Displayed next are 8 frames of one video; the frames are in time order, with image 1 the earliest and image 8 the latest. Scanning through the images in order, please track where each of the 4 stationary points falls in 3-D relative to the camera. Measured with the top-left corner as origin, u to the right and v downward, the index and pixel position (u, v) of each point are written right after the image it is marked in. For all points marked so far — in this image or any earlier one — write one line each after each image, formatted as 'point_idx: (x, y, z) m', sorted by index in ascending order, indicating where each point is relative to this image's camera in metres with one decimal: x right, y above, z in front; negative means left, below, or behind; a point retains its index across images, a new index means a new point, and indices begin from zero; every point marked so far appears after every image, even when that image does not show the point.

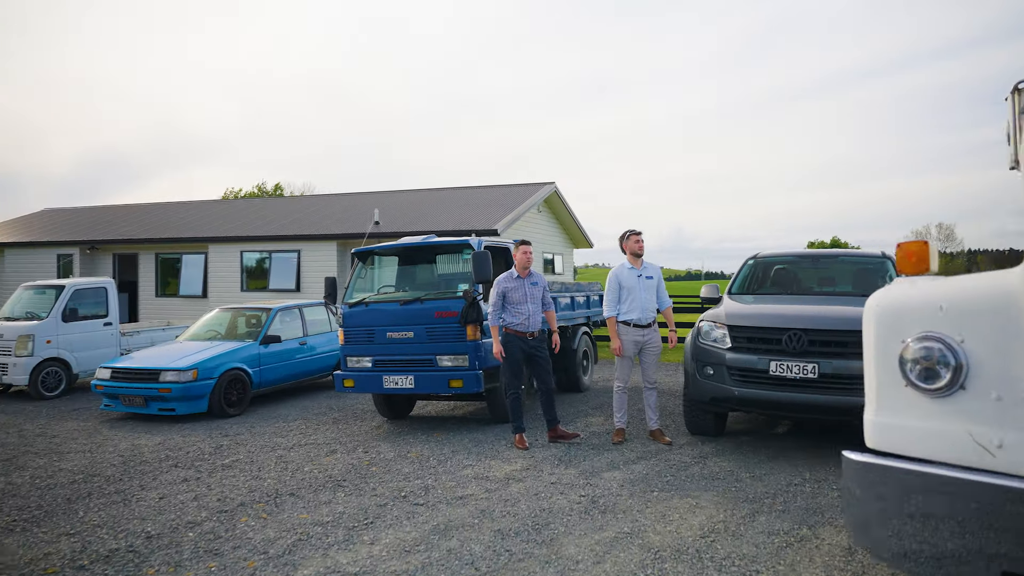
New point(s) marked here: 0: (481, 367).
0: (-0.3, -0.9, +7.5) m
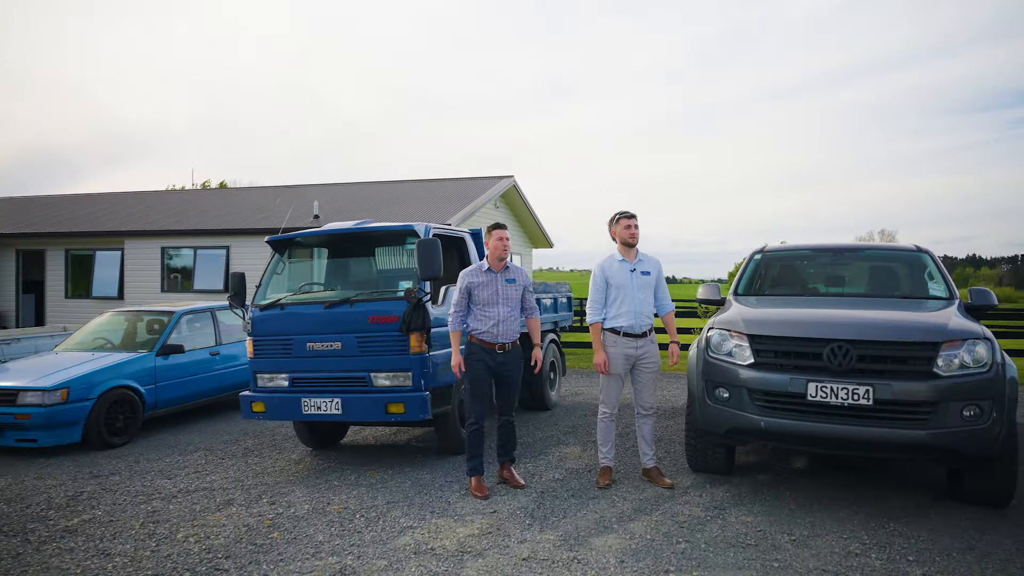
0: (-0.7, -0.9, +5.9) m
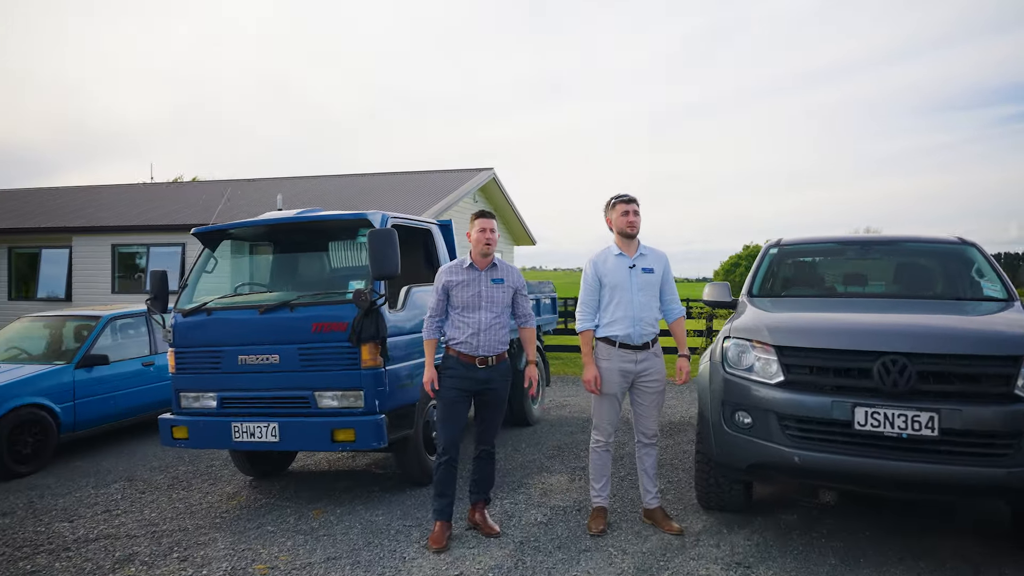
0: (-0.9, -0.9, +4.8) m
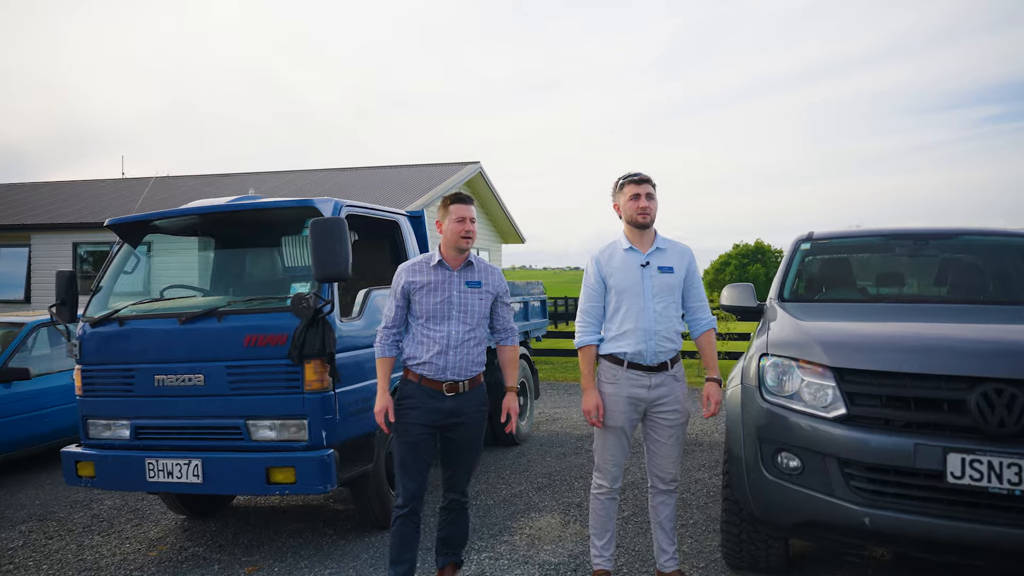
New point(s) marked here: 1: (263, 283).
0: (-1.0, -0.9, +3.9) m
1: (-1.6, 0.0, +4.3) m
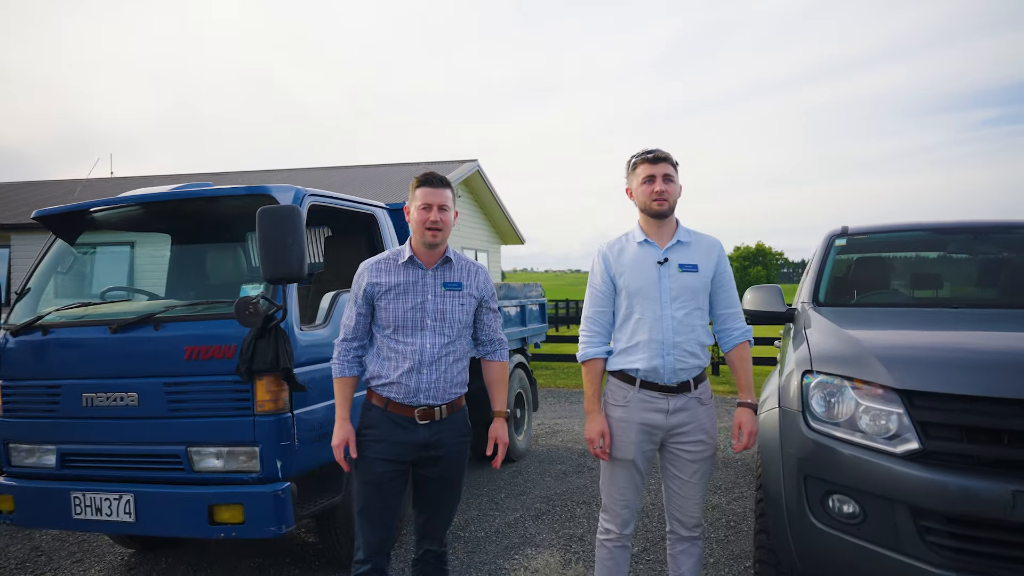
0: (-1.1, -0.9, +3.3) m
1: (-1.6, 0.0, +3.7) m
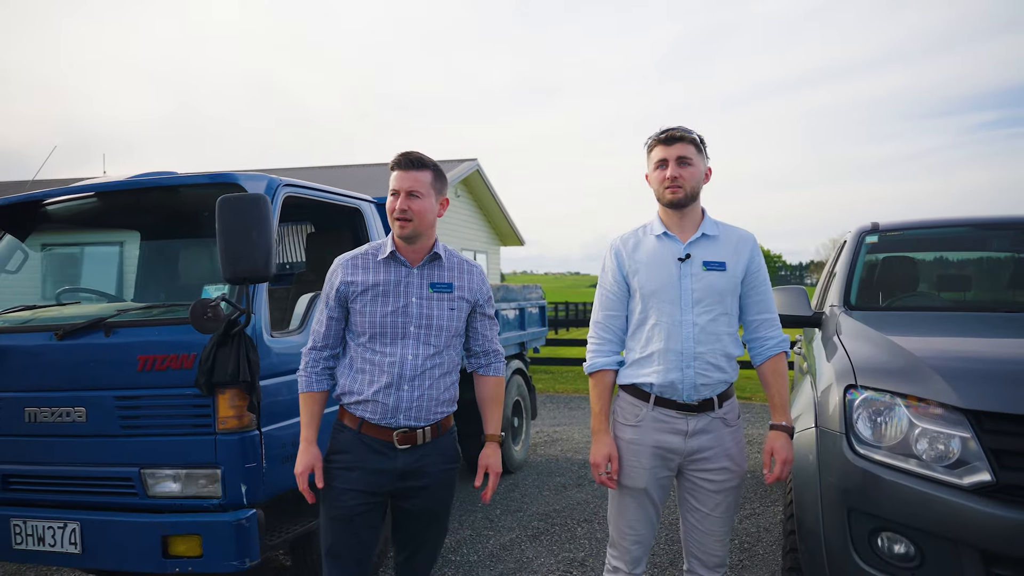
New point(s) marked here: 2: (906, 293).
0: (-1.1, -0.9, +2.9) m
1: (-1.6, 0.0, +3.4) m
2: (+2.2, 0.0, +3.9) m
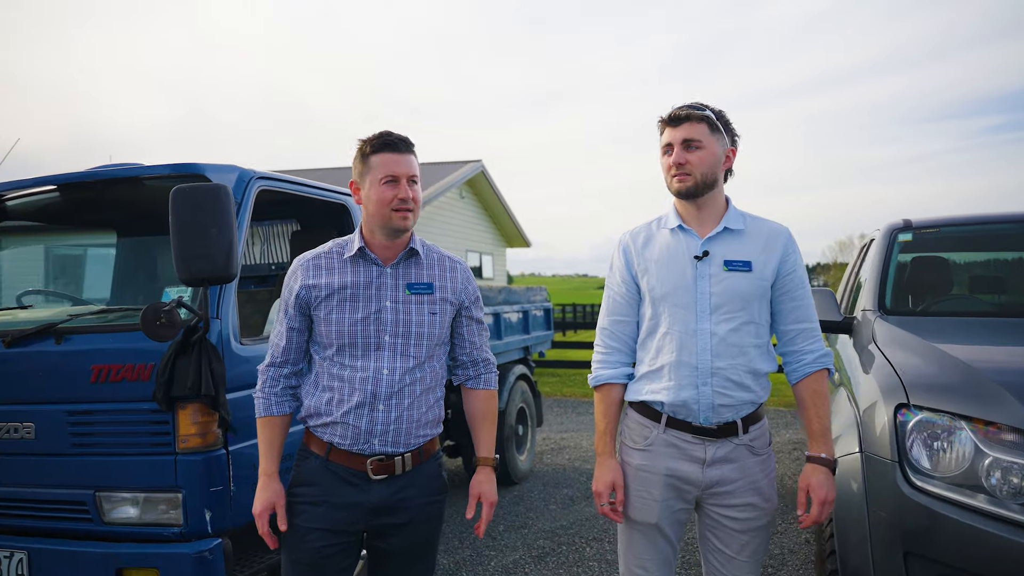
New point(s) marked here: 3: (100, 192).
0: (-1.1, -0.9, +2.6) m
1: (-1.6, 0.0, +3.1) m
2: (+2.2, 0.0, +3.5) m
3: (-1.9, +0.4, +3.2) m
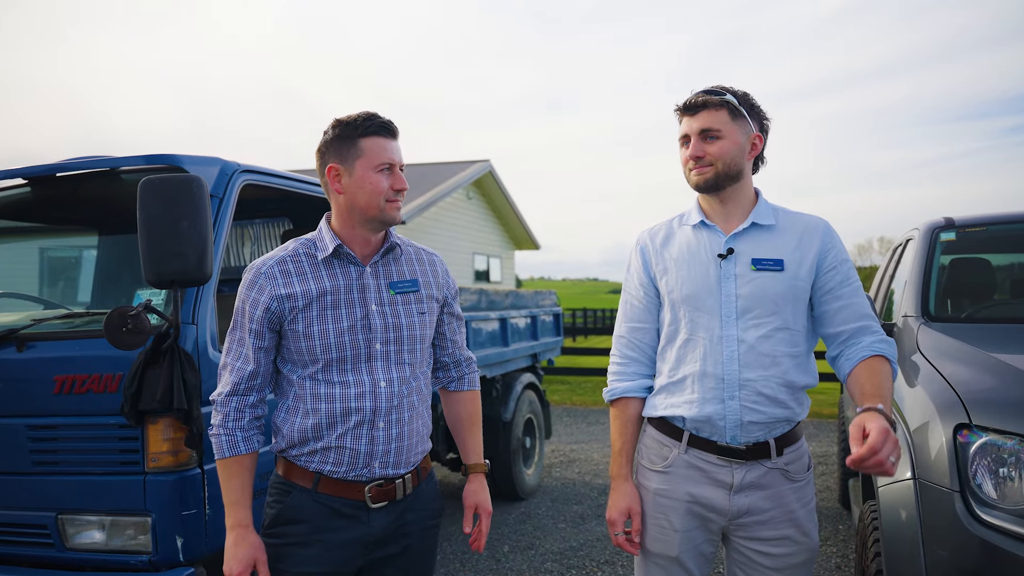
0: (-1.1, -0.9, +2.3) m
1: (-1.6, 0.0, +2.8) m
2: (+2.2, -0.1, +3.2) m
3: (-1.9, +0.4, +2.9) m
